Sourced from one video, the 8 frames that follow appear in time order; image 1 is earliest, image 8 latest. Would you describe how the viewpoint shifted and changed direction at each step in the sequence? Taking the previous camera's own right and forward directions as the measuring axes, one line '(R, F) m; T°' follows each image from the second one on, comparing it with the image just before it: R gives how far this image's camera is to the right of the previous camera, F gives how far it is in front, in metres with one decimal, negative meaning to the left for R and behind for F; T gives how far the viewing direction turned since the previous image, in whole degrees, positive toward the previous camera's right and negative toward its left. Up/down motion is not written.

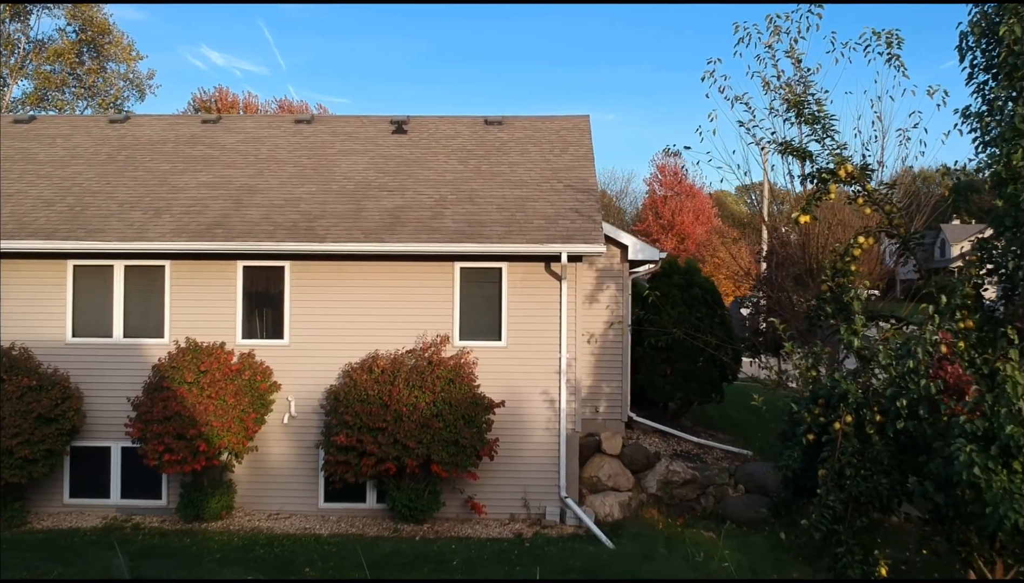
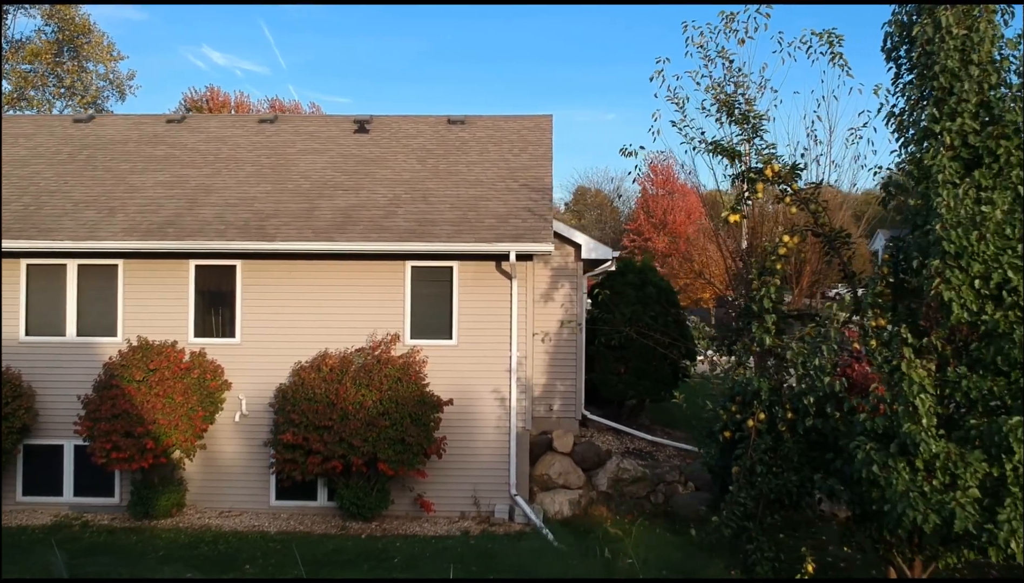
(+0.6, 0.0) m; 0°
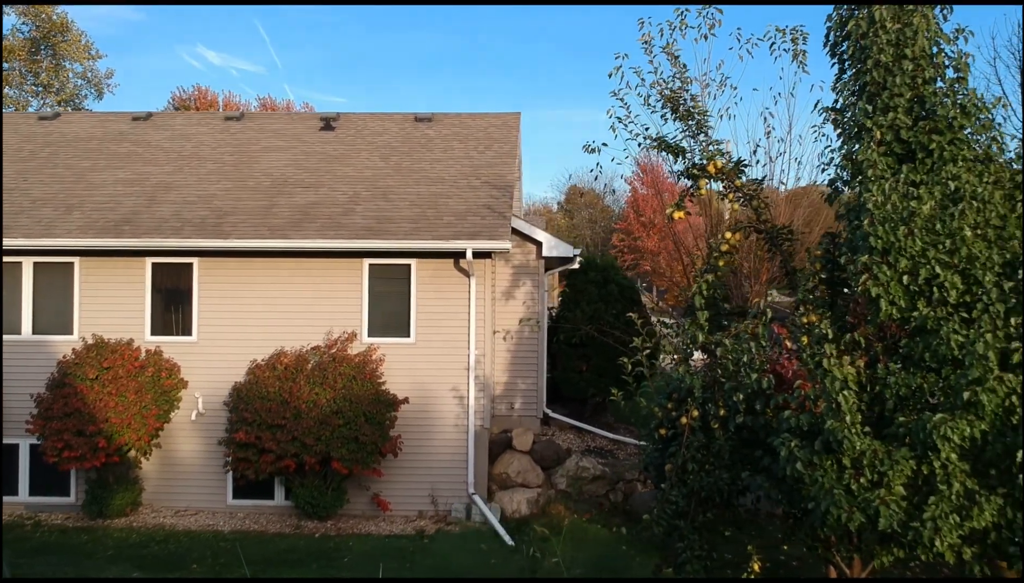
(+0.4, +0.1) m; 0°
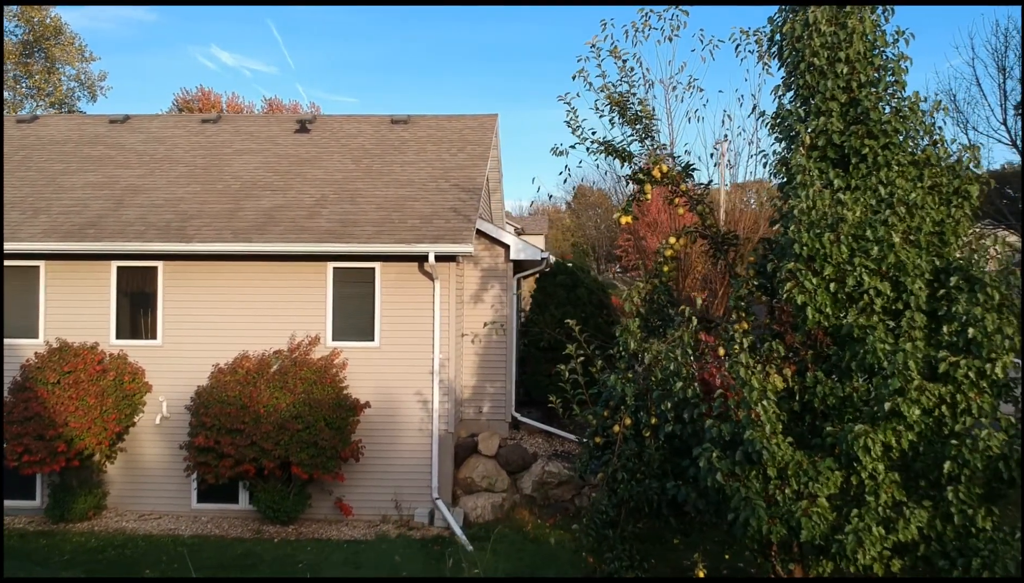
(+0.5, +0.1) m; -1°
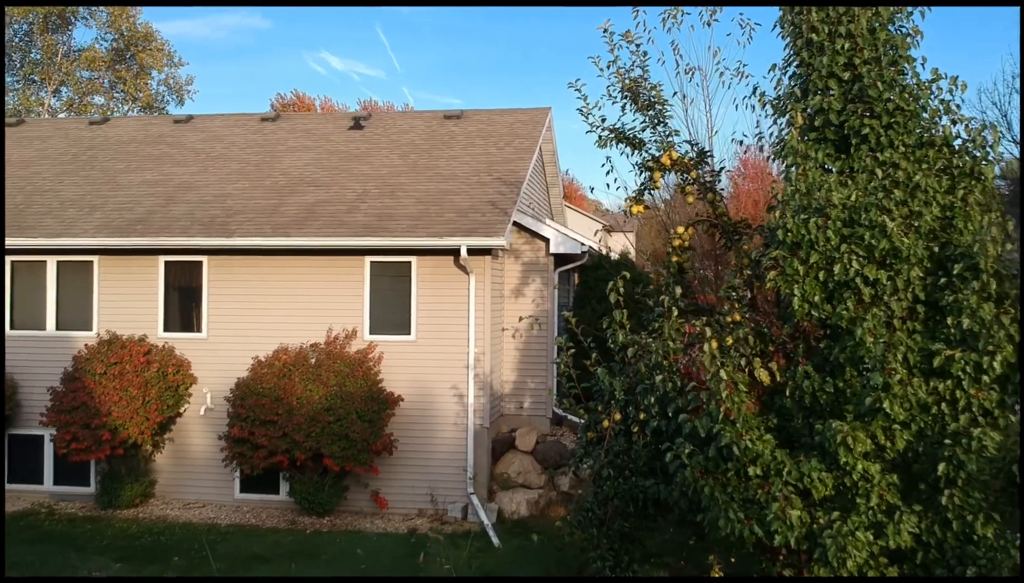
(+0.8, +0.2) m; -6°
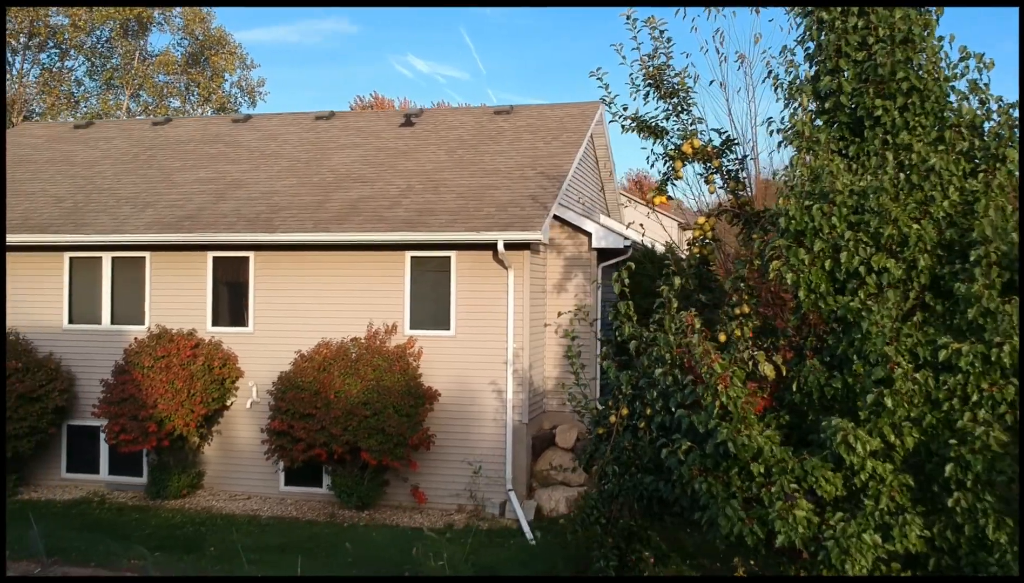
(+0.5, +0.1) m; -5°
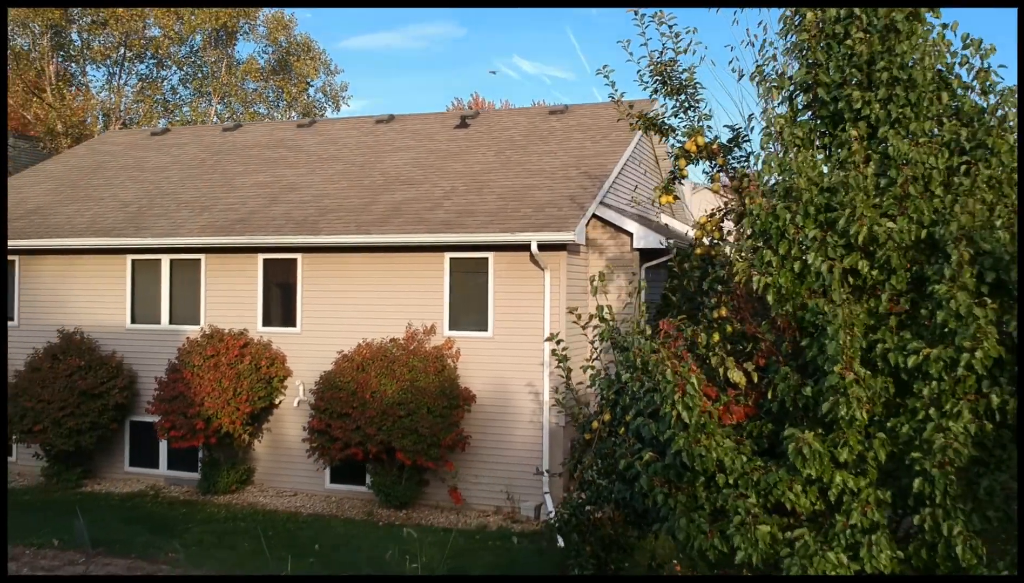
(+0.8, +0.1) m; -6°
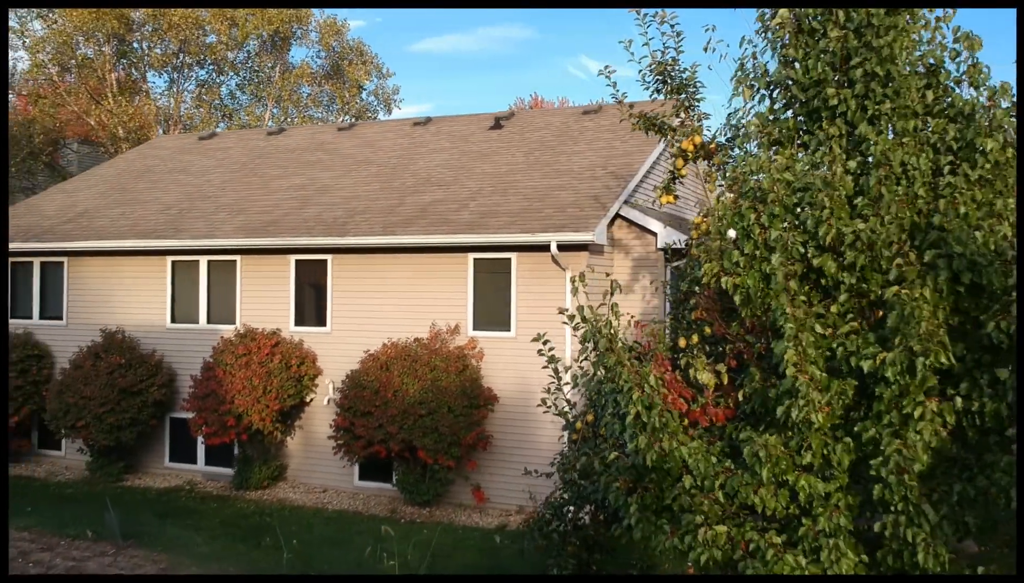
(+0.5, 0.0) m; -4°
